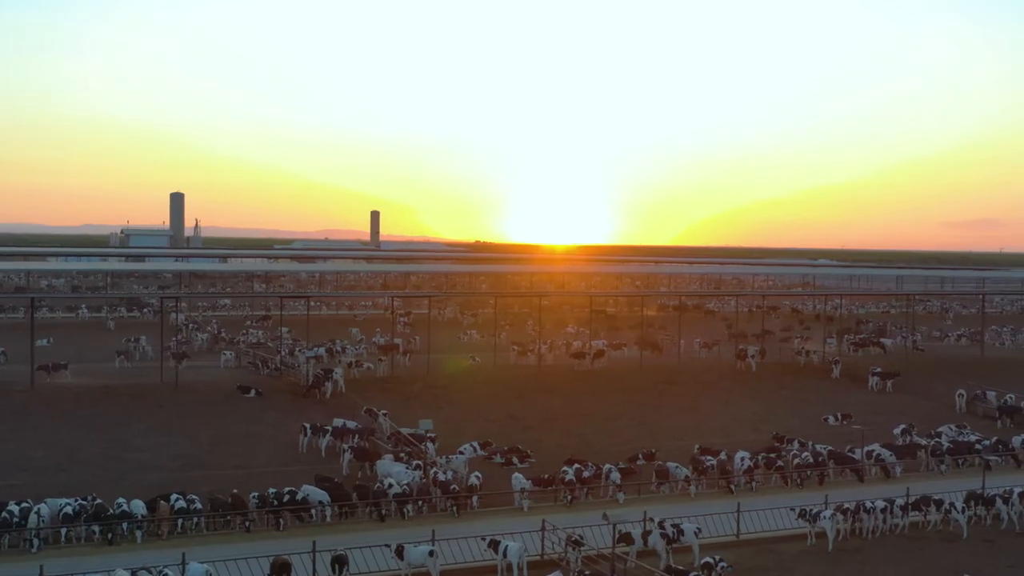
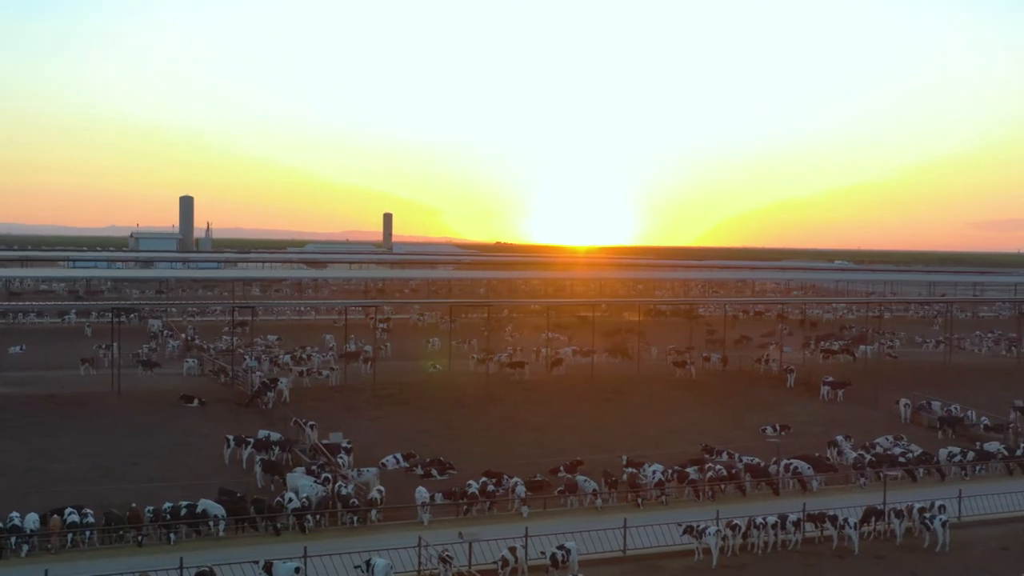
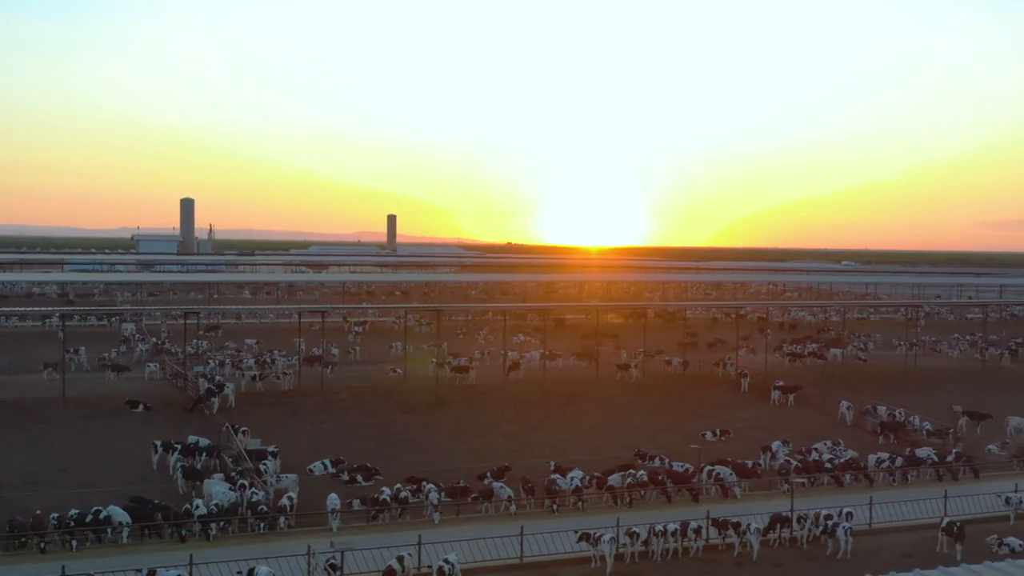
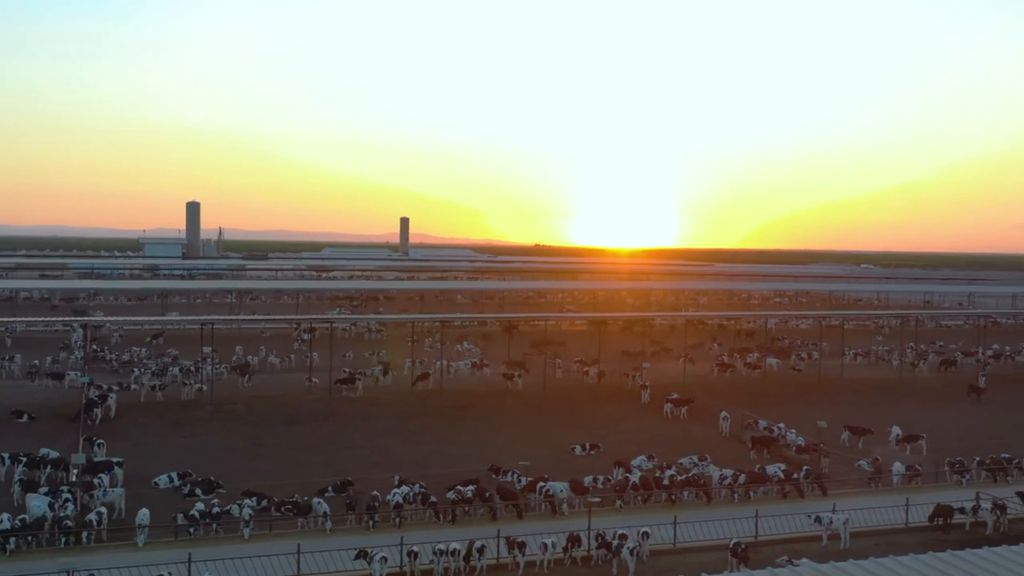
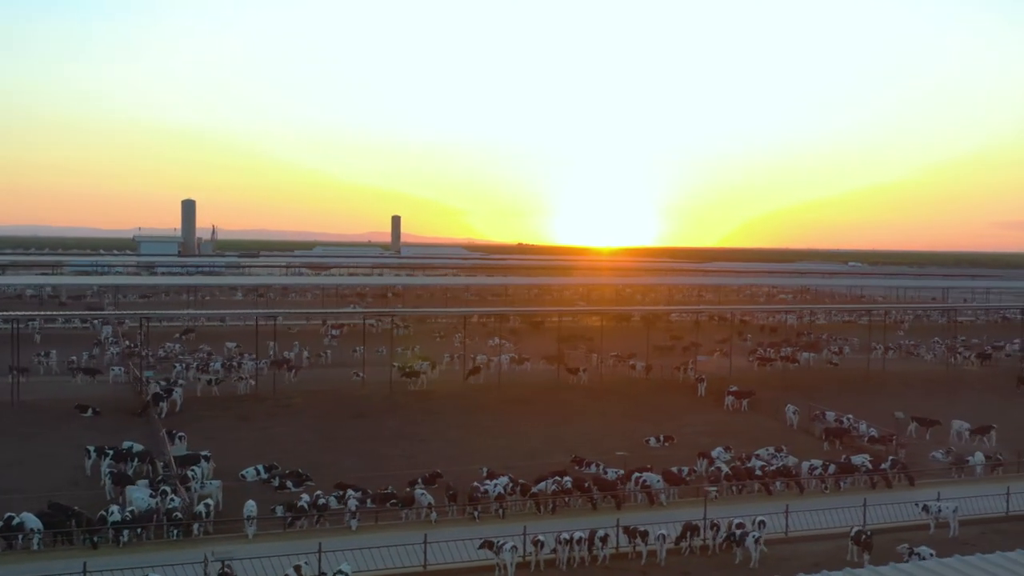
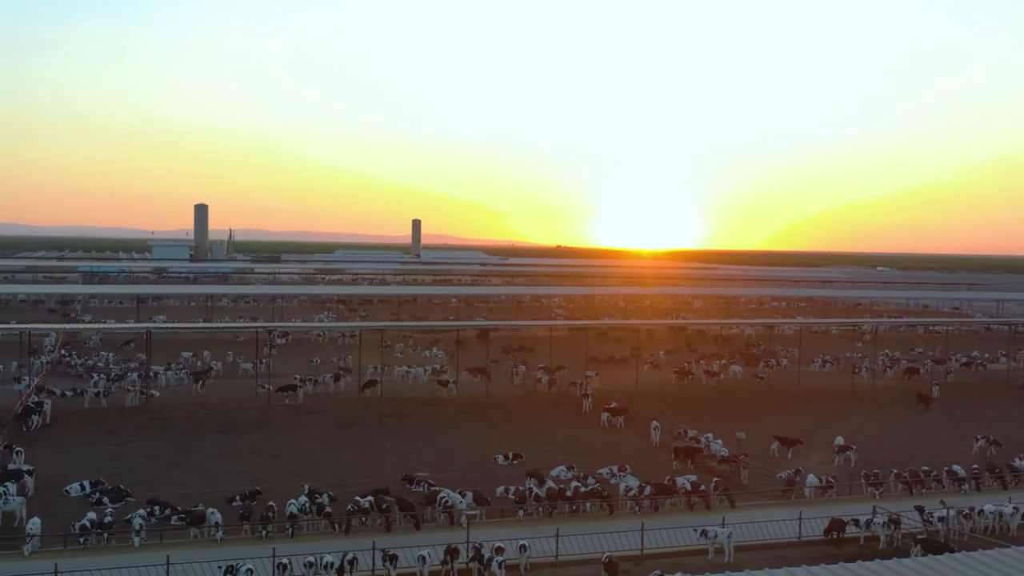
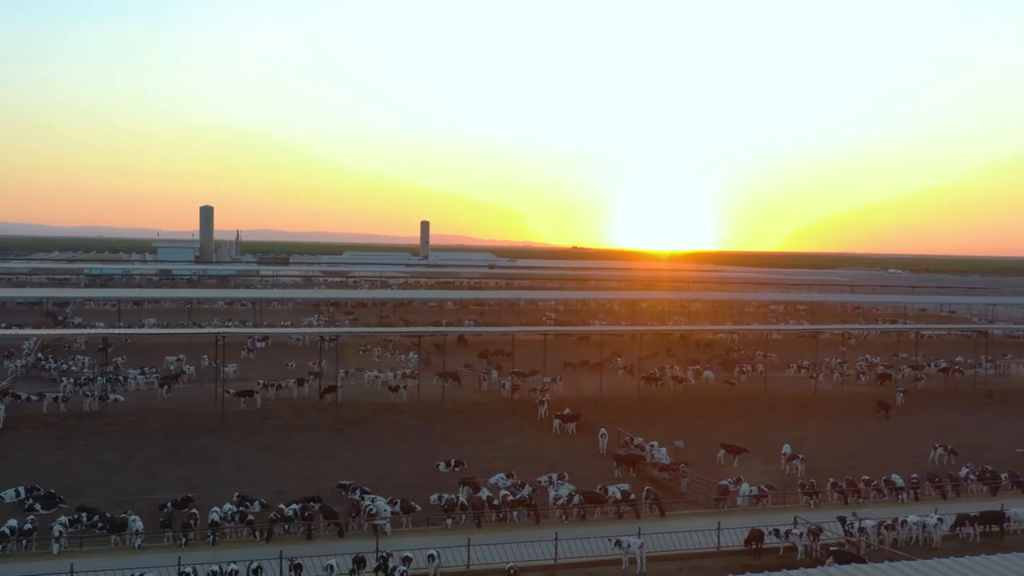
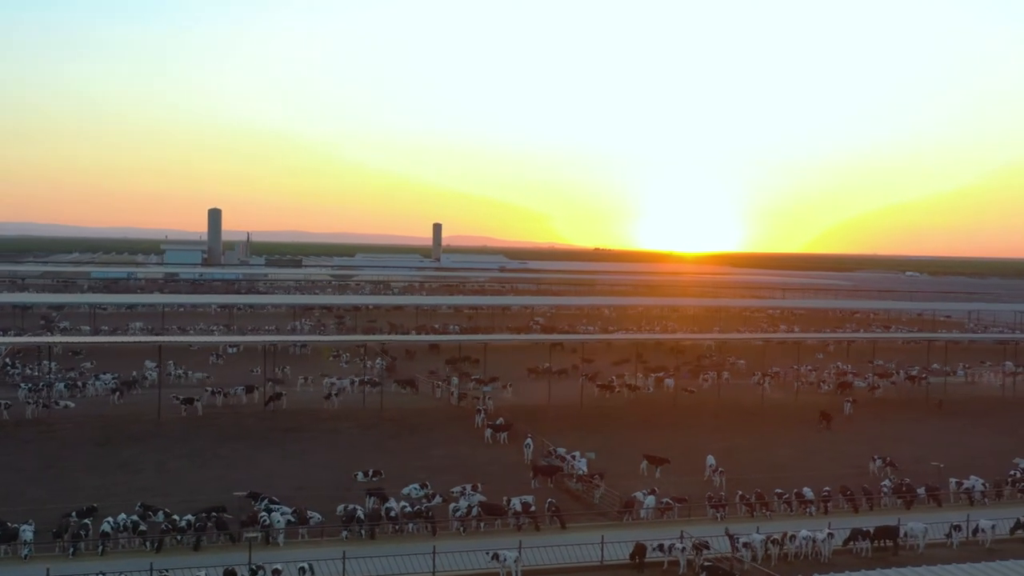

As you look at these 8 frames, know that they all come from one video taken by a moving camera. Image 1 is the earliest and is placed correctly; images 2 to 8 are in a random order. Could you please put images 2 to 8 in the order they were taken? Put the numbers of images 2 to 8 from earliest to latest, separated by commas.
2, 3, 5, 4, 6, 7, 8
